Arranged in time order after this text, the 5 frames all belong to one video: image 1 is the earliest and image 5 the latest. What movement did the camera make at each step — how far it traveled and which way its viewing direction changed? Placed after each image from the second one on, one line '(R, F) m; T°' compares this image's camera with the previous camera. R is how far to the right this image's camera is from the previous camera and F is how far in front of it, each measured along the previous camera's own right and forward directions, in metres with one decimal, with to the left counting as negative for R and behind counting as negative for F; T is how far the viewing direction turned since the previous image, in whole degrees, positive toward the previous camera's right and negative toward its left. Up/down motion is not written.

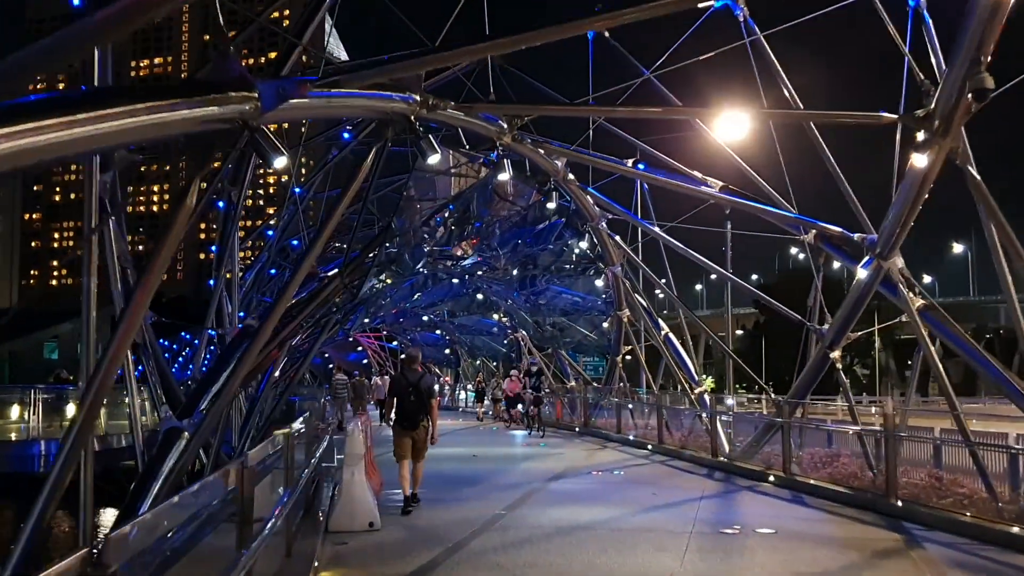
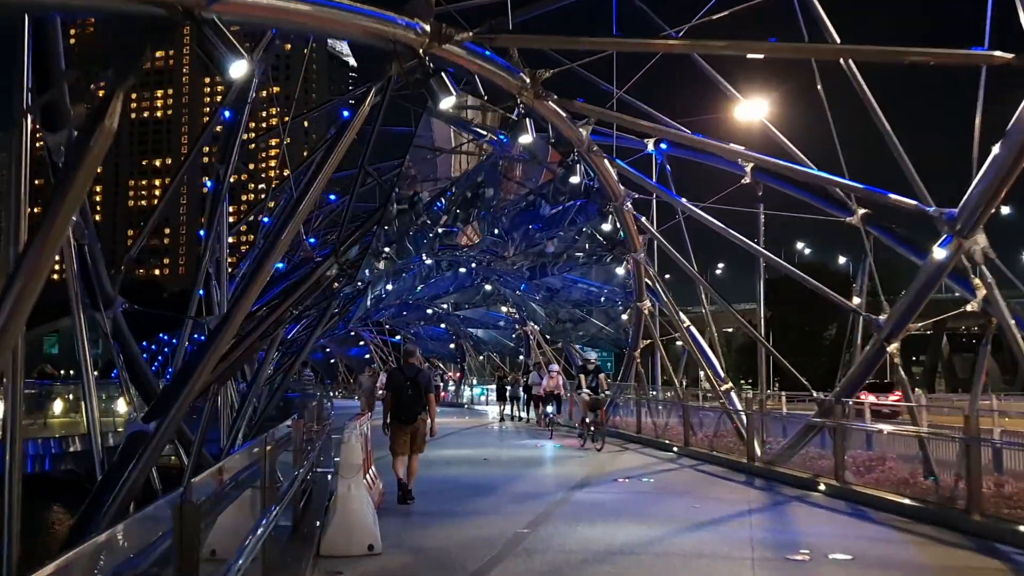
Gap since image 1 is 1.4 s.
(-0.2, +1.7) m; 0°
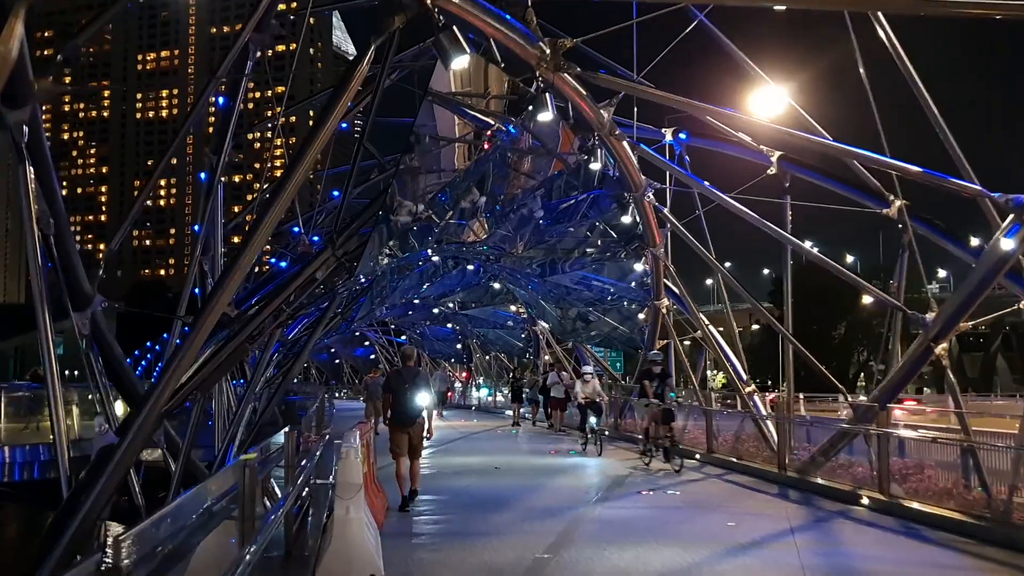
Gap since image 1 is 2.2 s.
(-0.1, +1.1) m; 0°
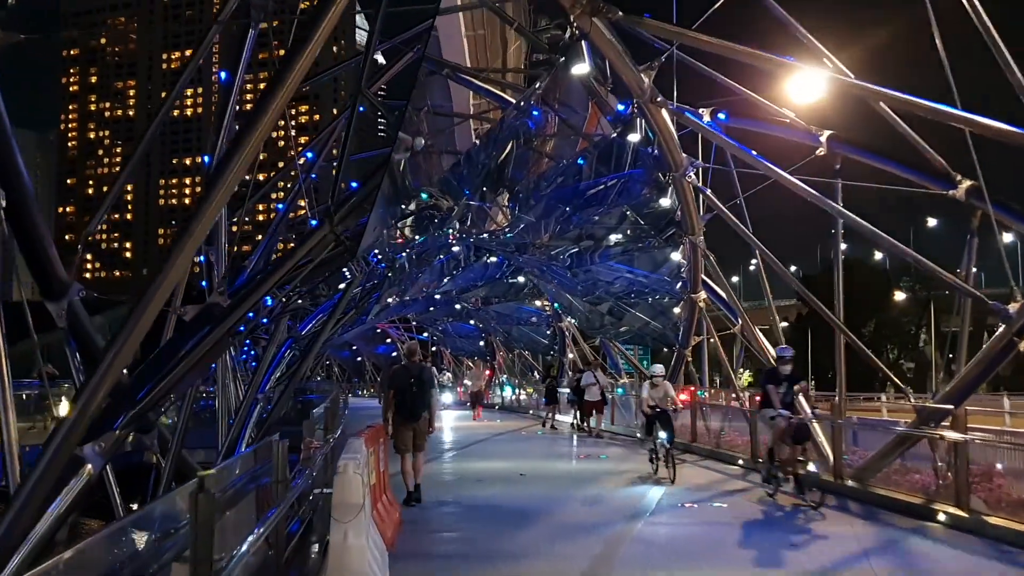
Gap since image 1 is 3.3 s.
(-0.1, +1.3) m; -1°
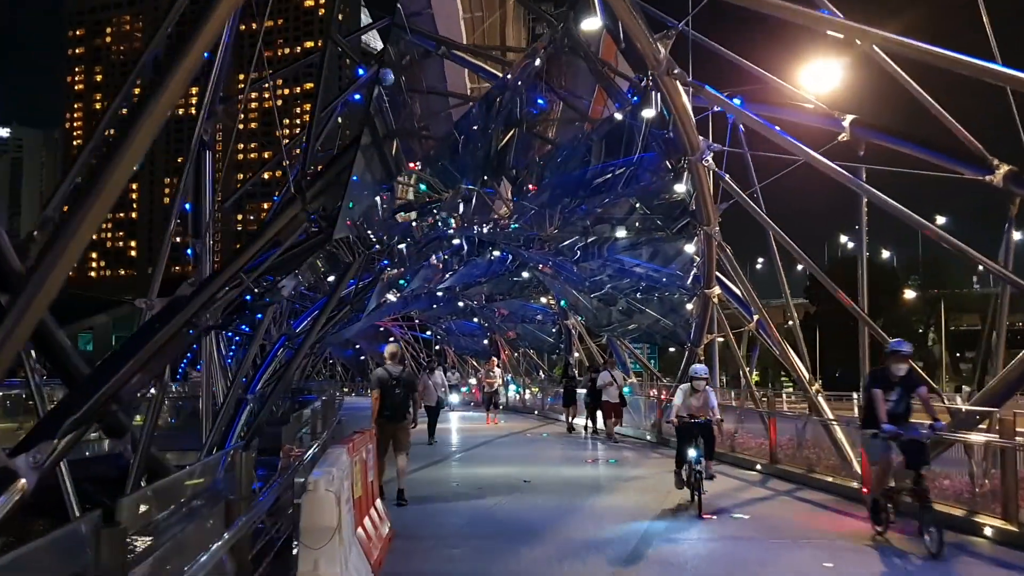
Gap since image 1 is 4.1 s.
(0.0, +1.0) m; 0°
